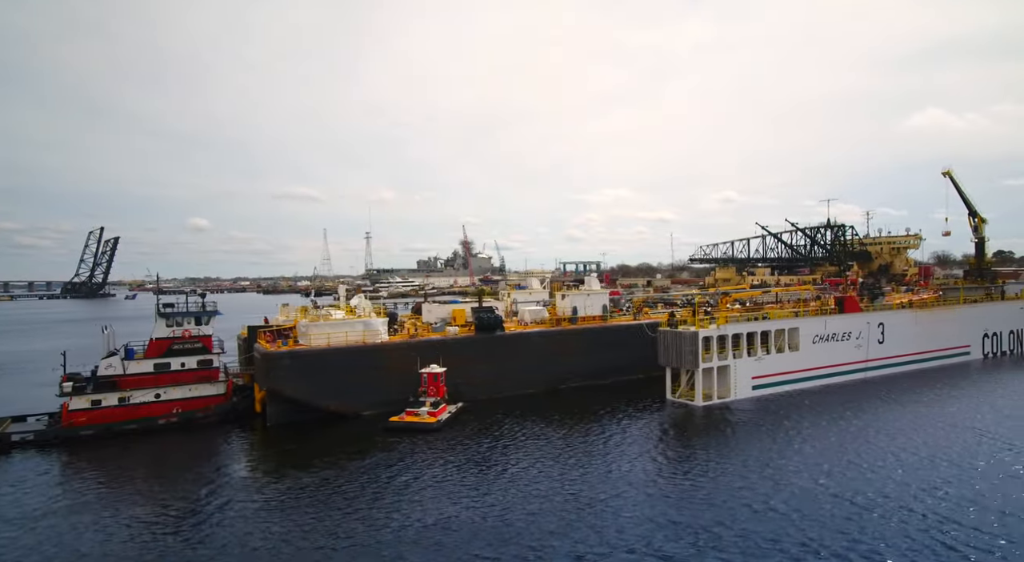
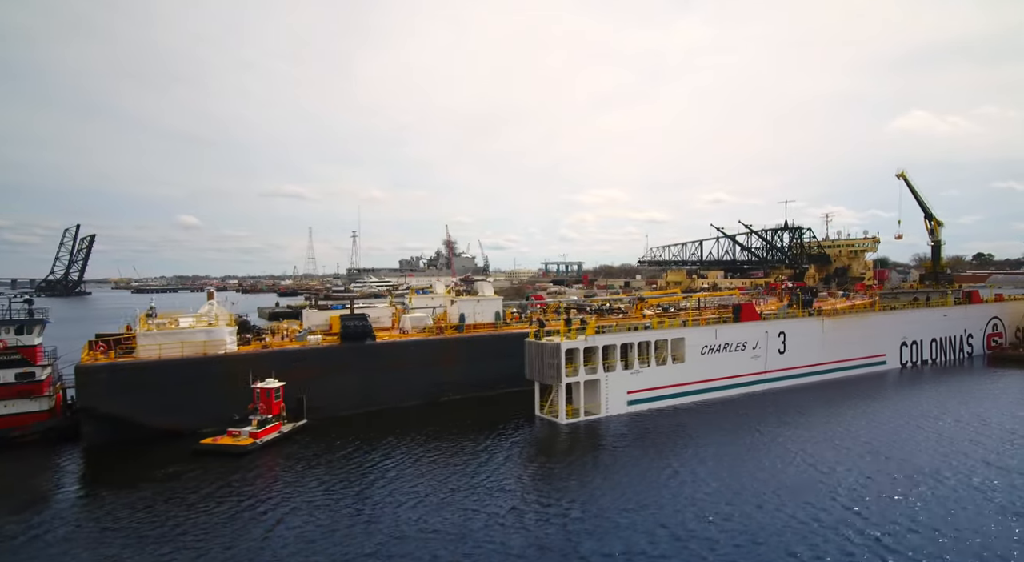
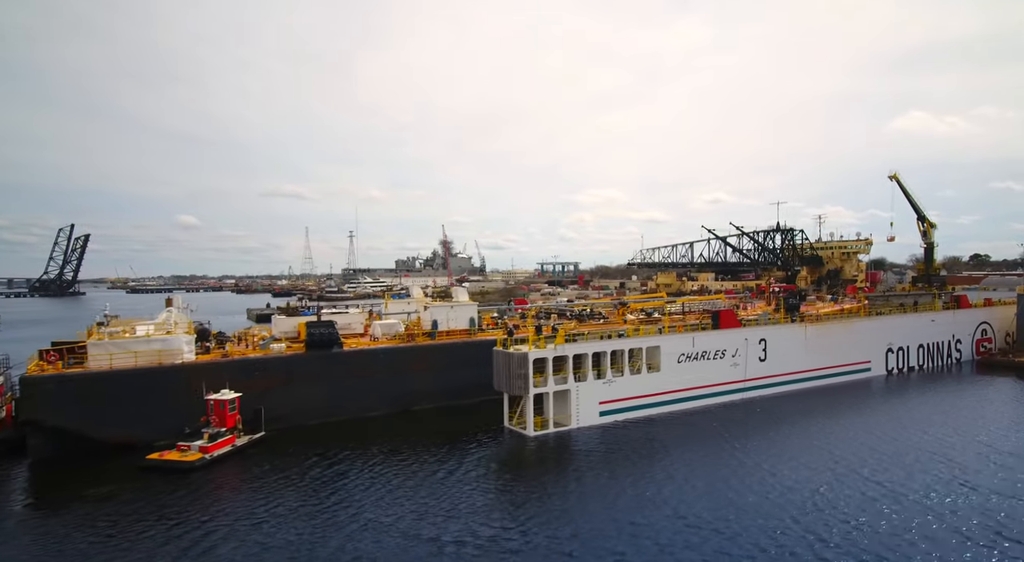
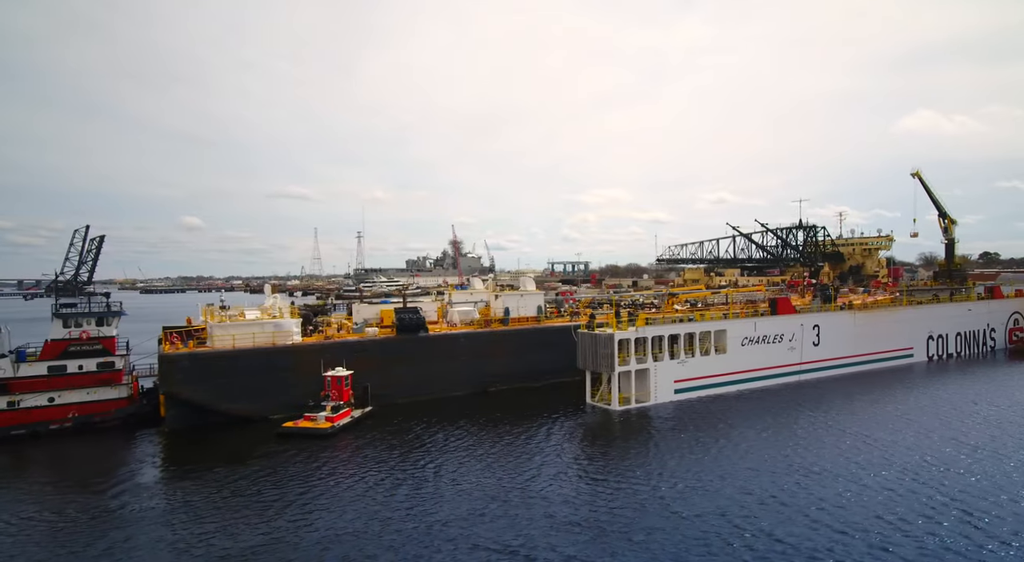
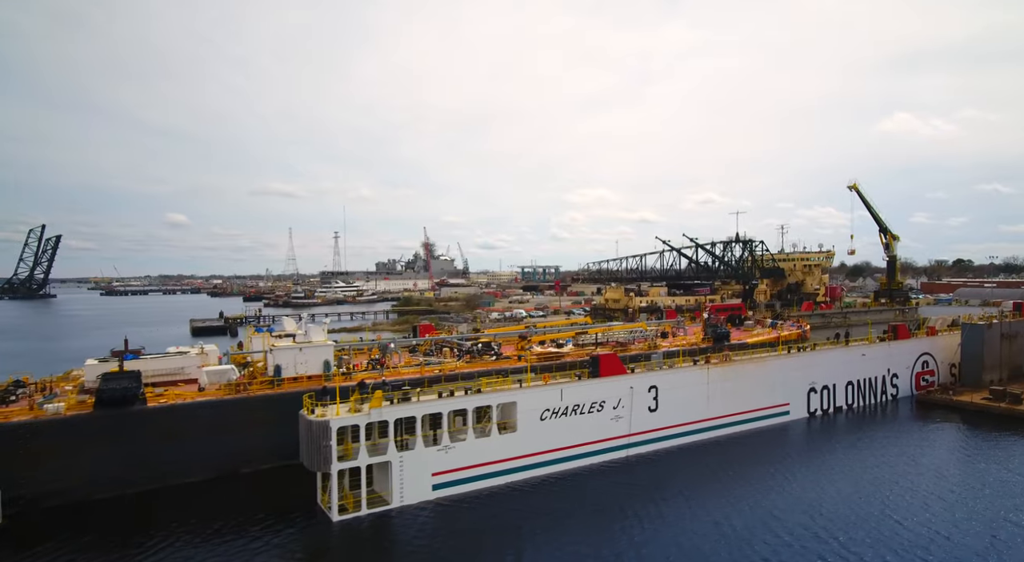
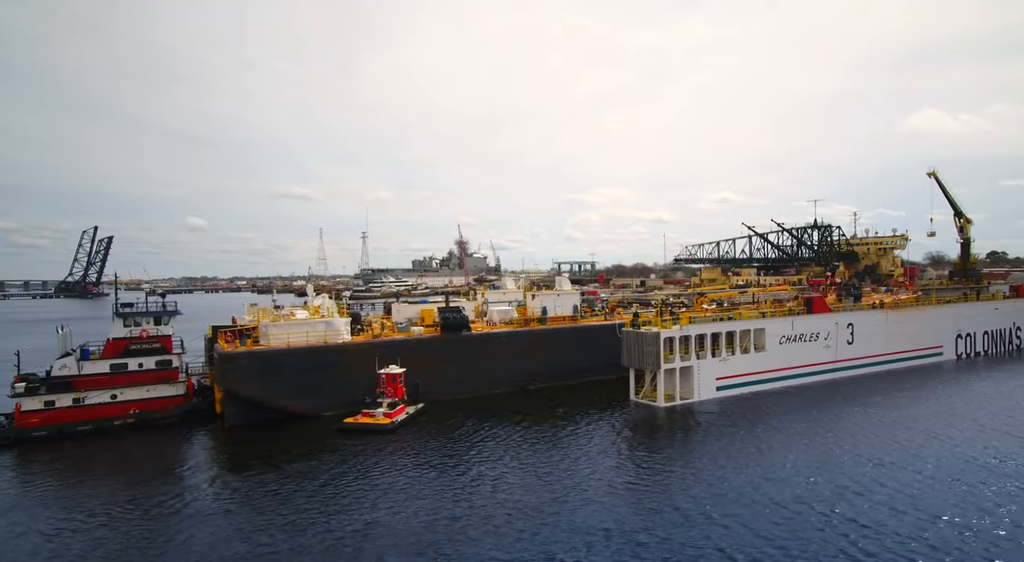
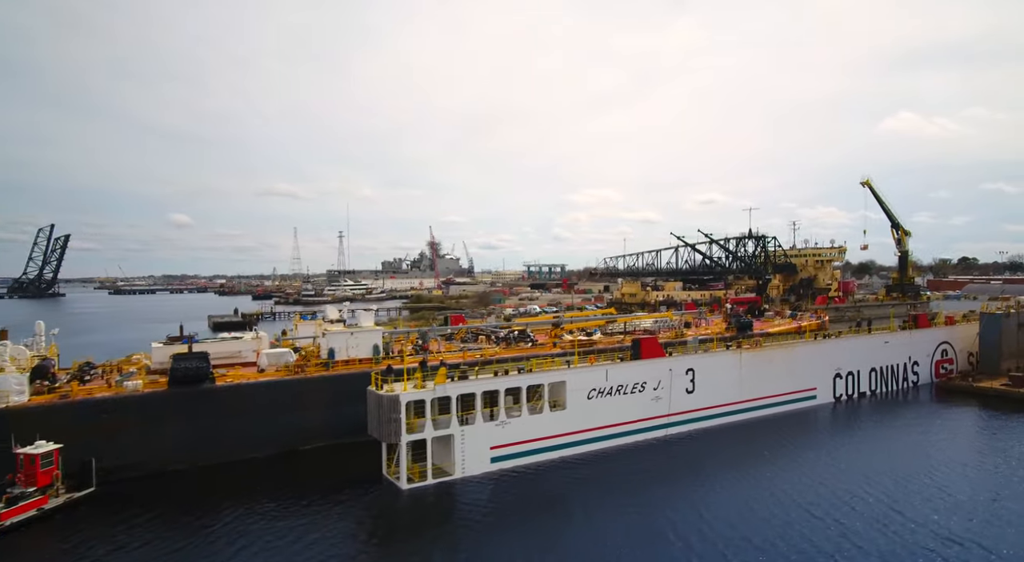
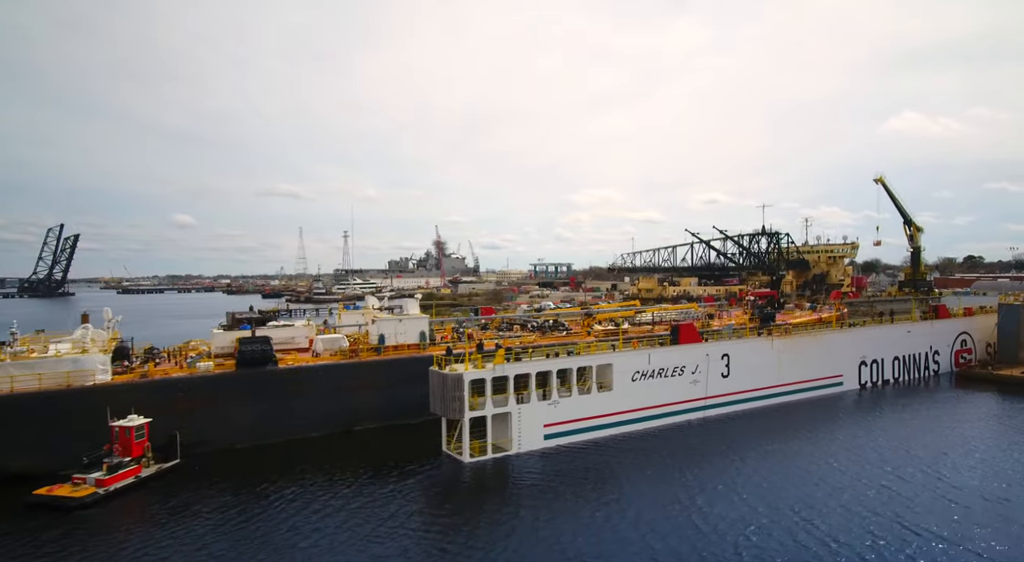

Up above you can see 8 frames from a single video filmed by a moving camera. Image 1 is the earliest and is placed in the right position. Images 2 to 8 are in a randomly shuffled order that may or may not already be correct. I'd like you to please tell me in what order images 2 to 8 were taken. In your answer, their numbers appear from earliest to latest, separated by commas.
6, 4, 2, 3, 8, 7, 5
